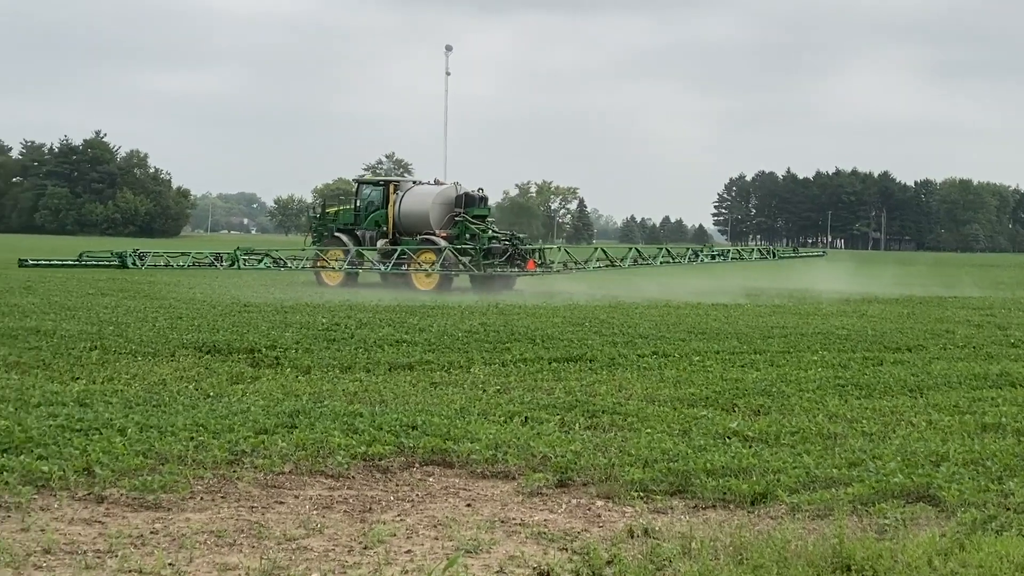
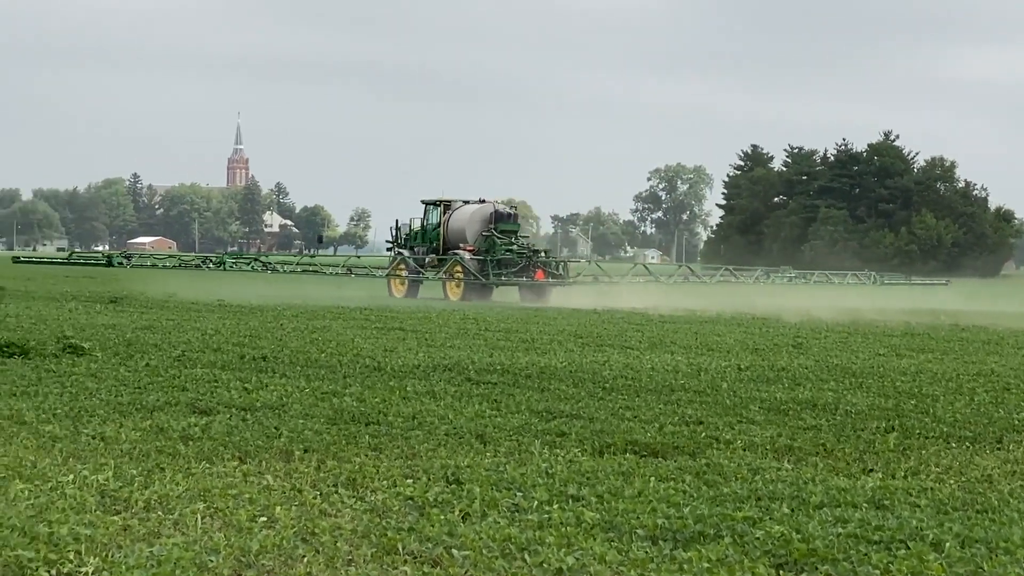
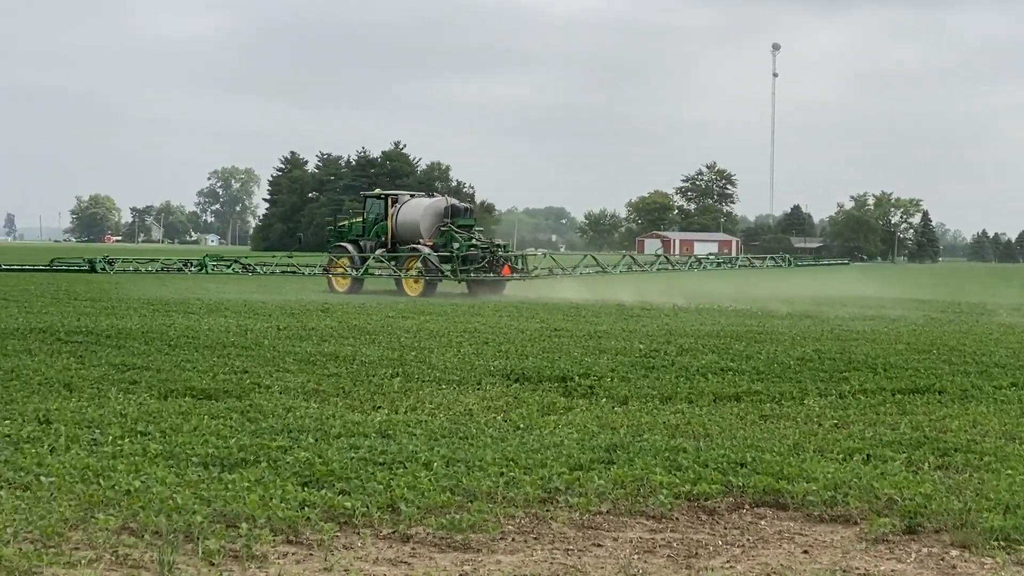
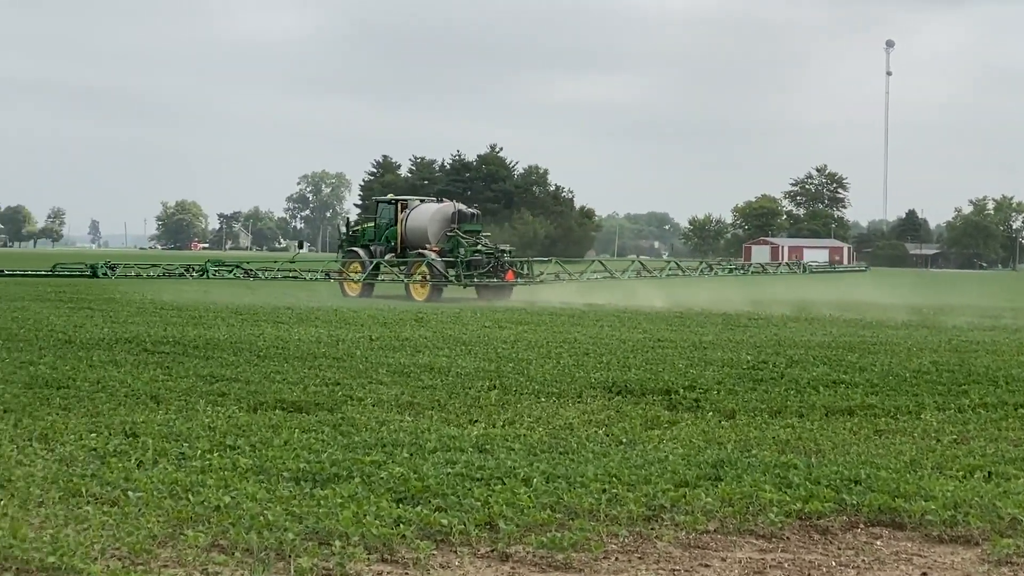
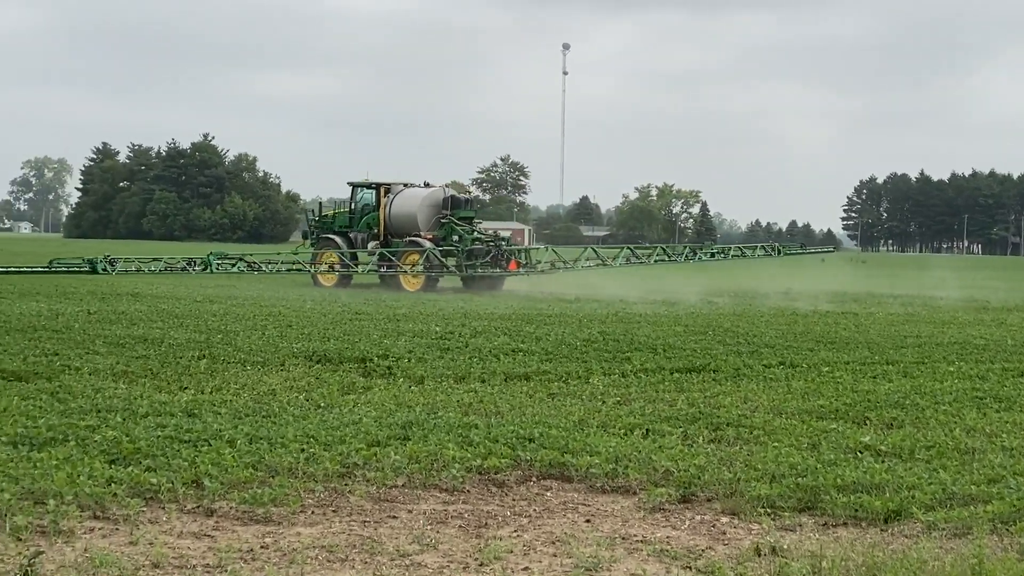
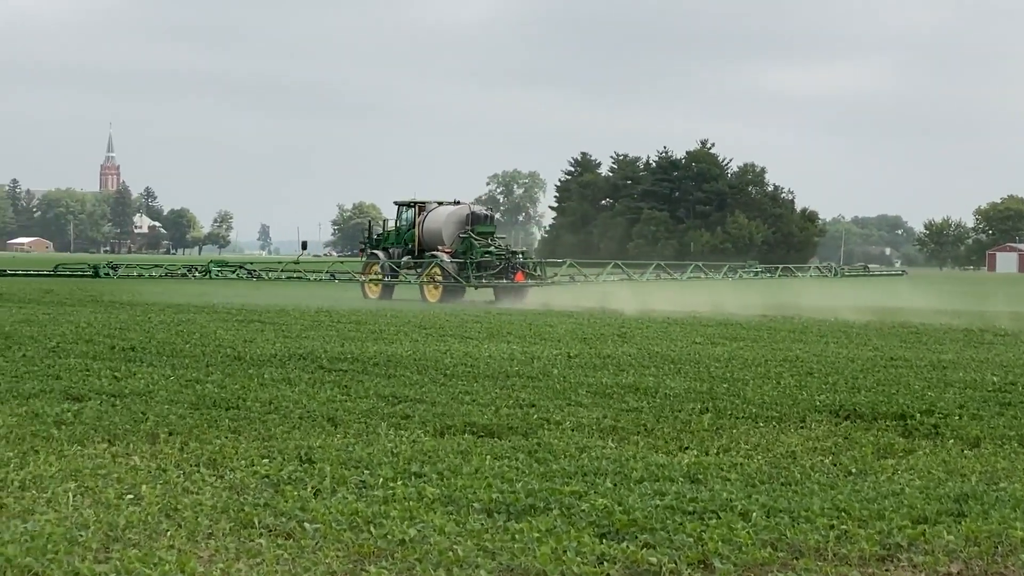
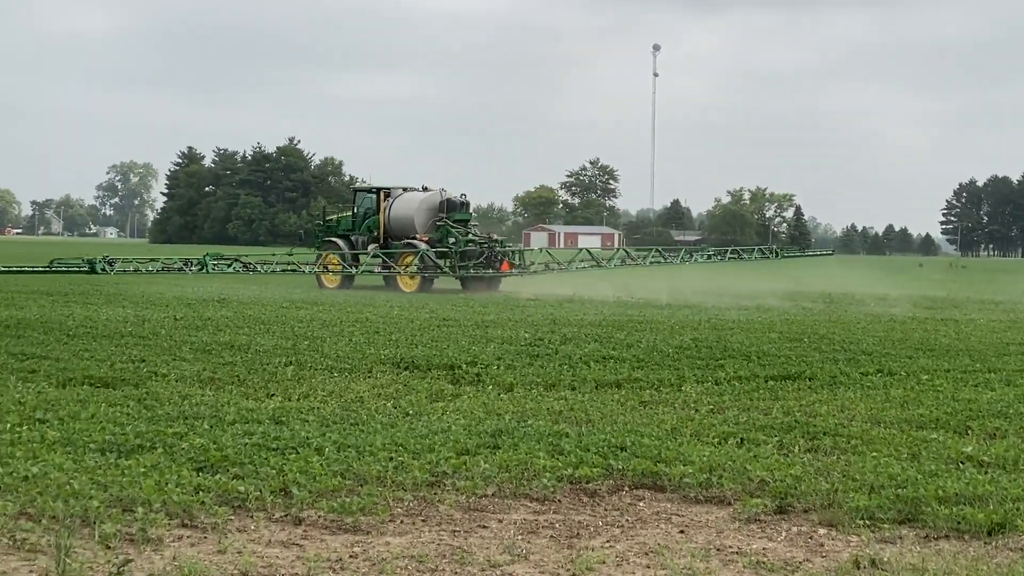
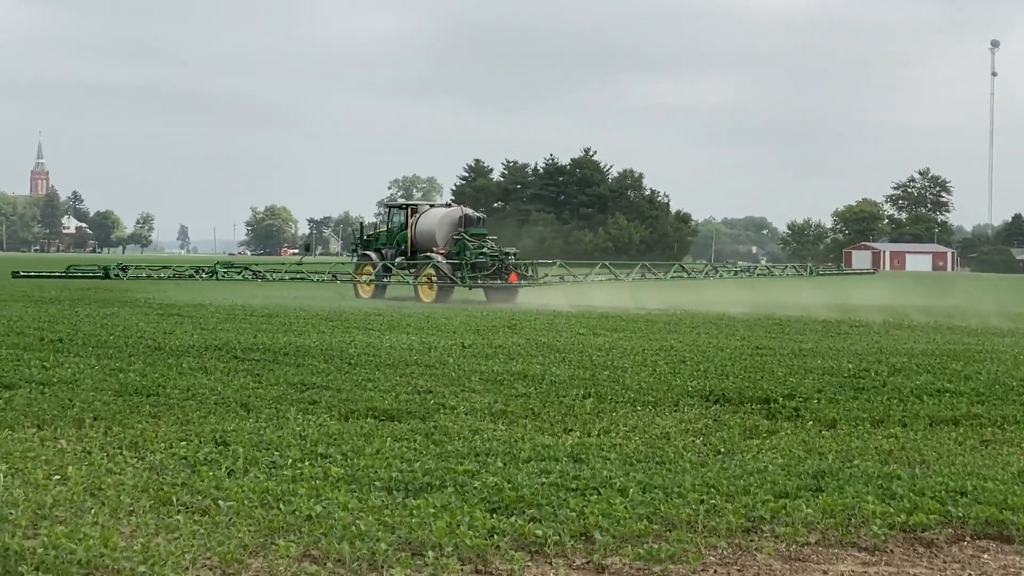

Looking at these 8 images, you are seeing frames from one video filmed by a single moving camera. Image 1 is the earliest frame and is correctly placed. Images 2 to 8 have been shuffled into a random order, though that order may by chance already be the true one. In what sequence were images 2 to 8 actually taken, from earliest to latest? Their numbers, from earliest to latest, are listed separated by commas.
5, 7, 3, 4, 8, 6, 2
